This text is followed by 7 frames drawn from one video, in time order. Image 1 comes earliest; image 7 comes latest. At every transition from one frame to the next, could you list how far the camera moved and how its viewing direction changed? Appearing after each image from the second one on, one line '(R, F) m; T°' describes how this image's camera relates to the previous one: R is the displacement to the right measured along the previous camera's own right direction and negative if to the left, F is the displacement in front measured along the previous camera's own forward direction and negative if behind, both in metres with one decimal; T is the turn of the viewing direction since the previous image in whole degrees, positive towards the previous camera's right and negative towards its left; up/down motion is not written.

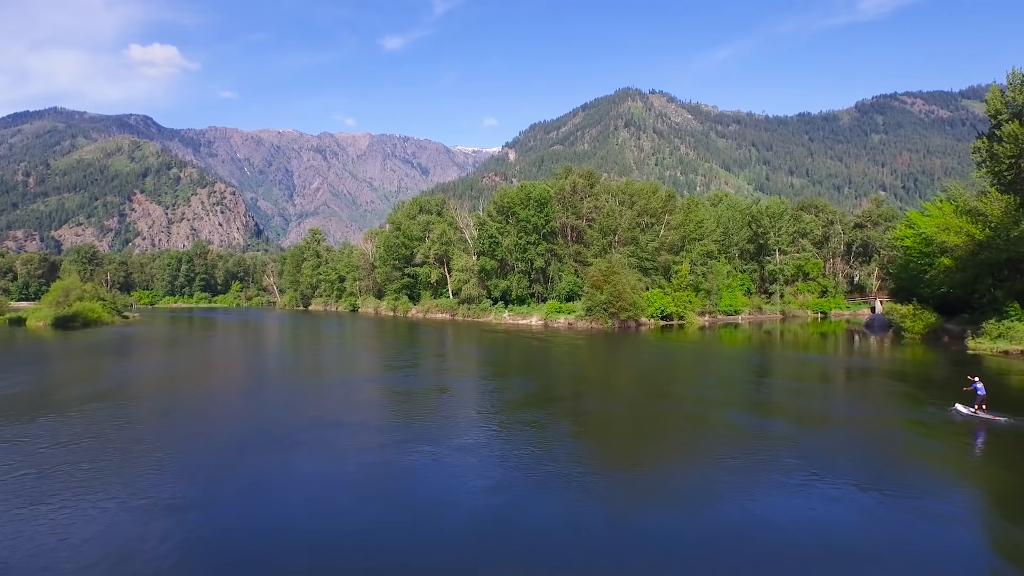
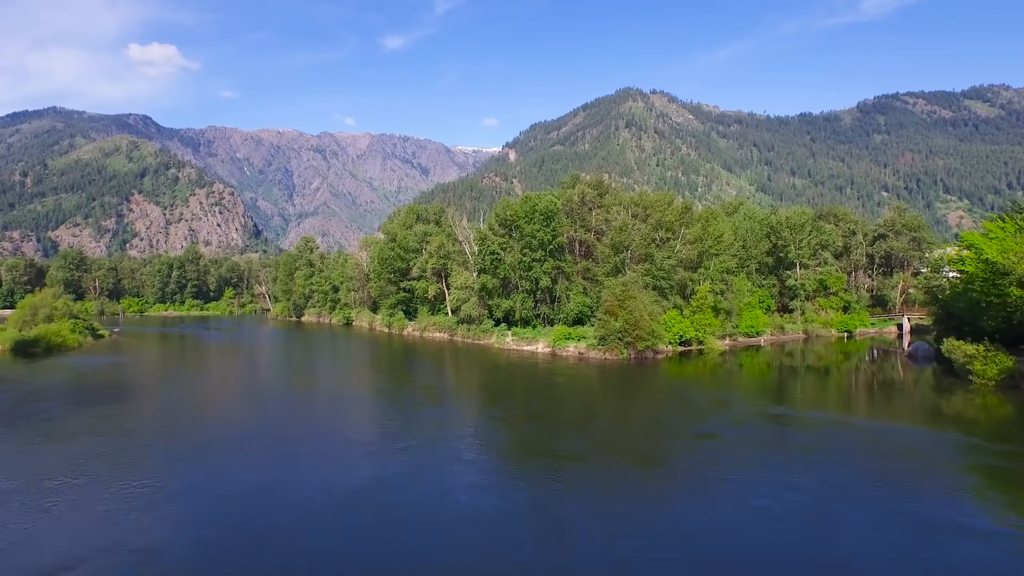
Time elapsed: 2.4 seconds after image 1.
(-0.3, +4.4) m; 0°
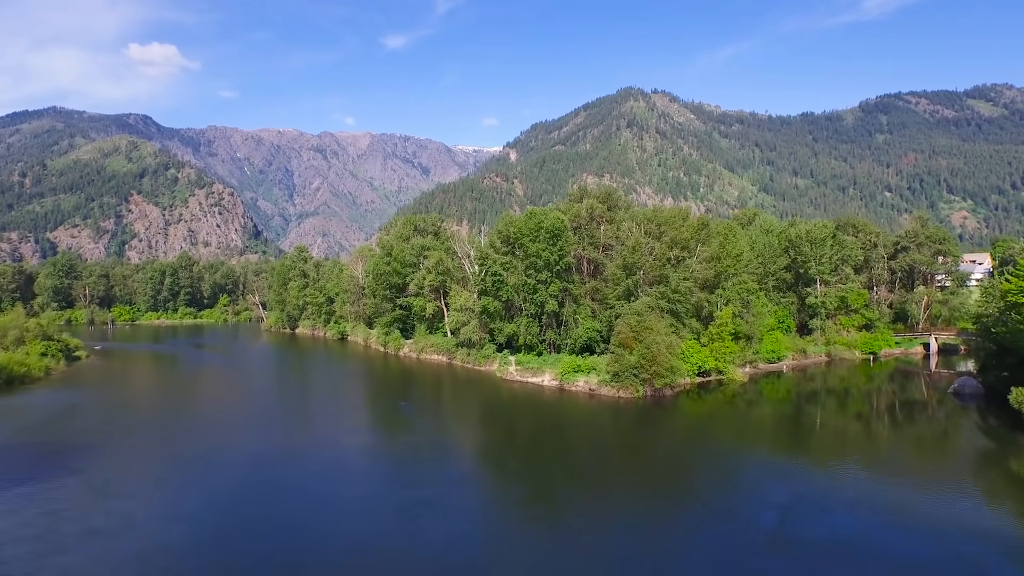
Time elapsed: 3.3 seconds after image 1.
(-0.2, +3.7) m; 0°
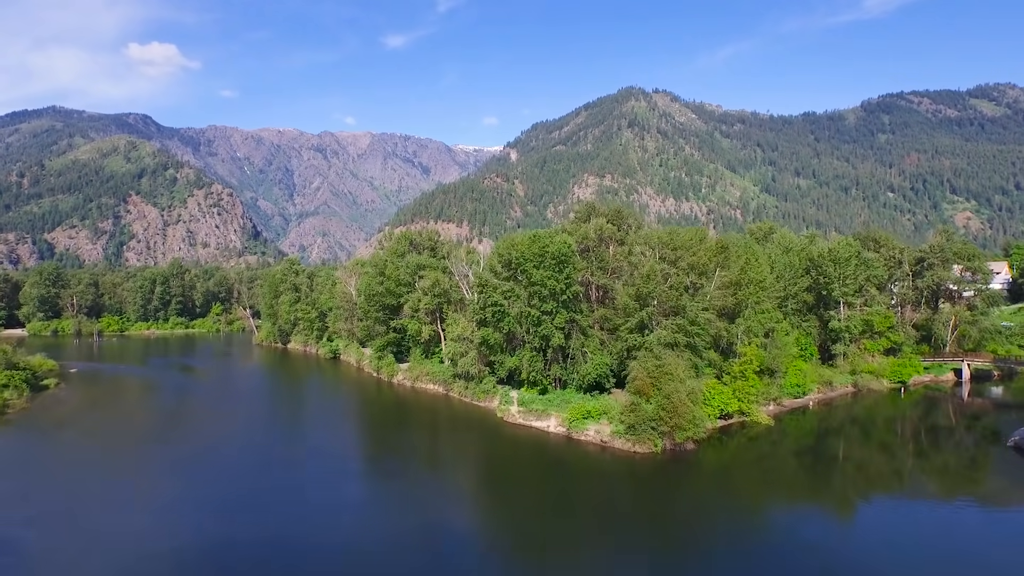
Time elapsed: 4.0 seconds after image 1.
(-0.1, +4.0) m; 0°
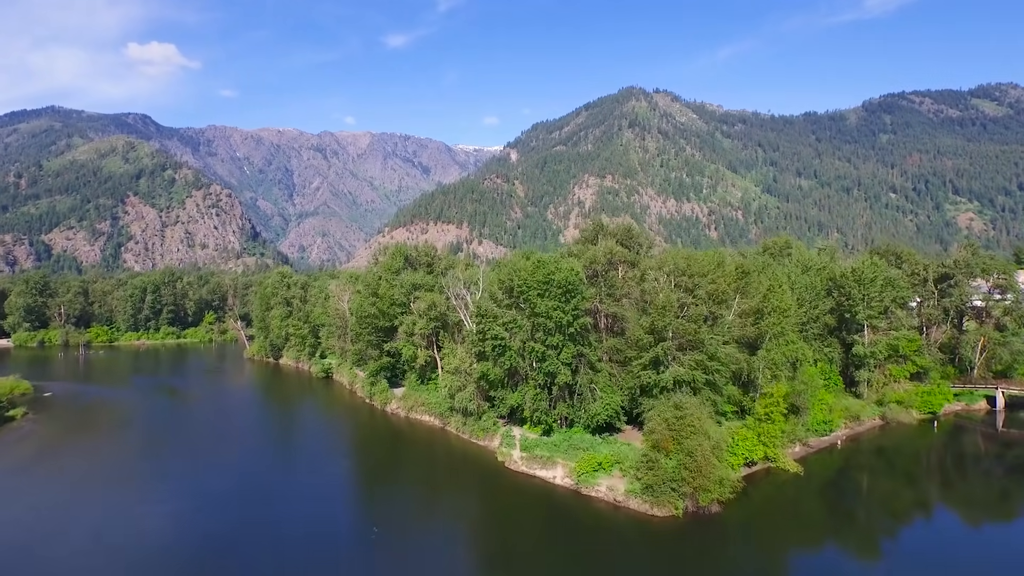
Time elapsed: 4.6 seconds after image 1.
(-0.1, +3.7) m; 0°
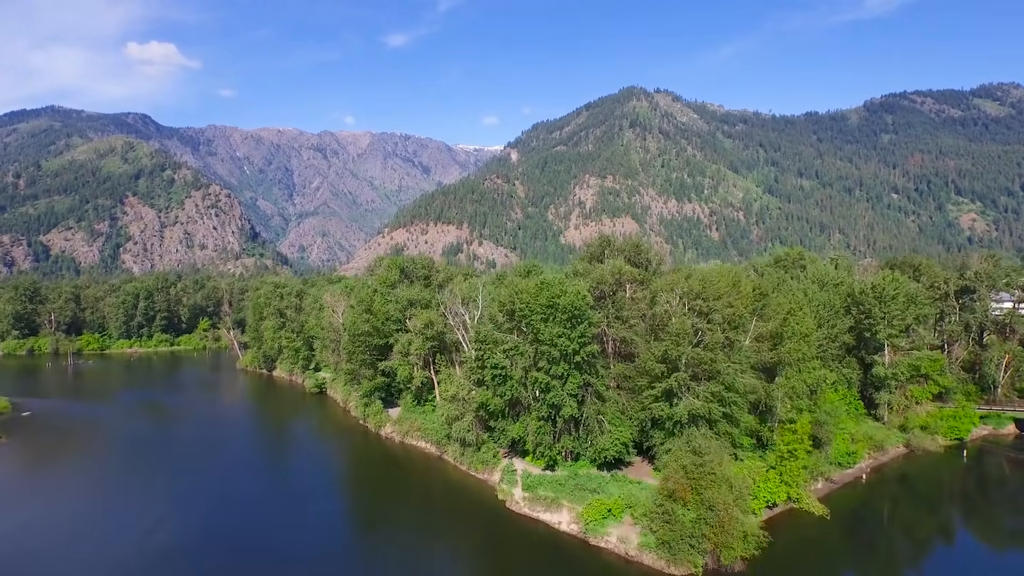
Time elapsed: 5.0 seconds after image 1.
(-0.1, +2.8) m; 0°
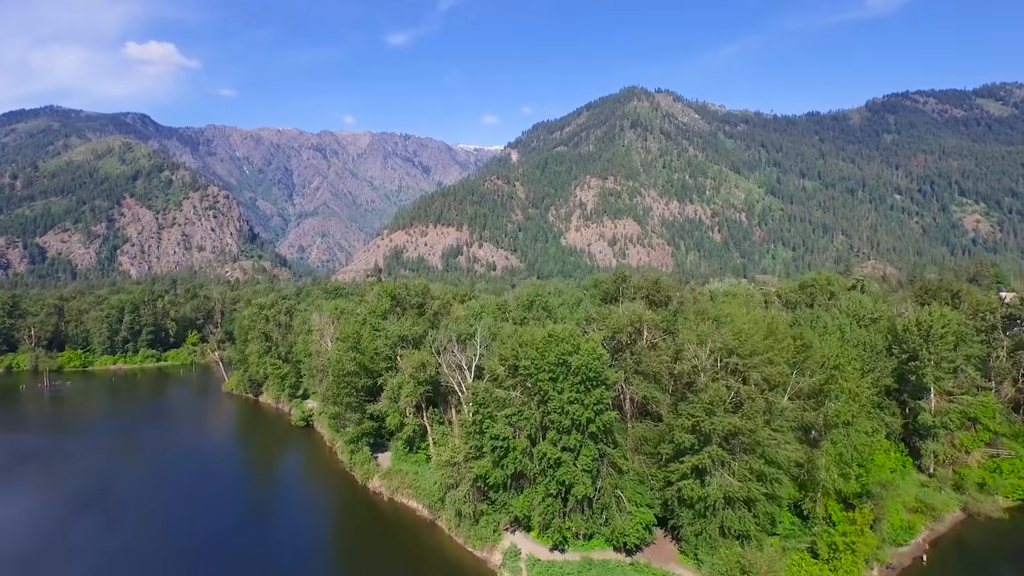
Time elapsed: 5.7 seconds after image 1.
(-0.2, +5.3) m; 0°
